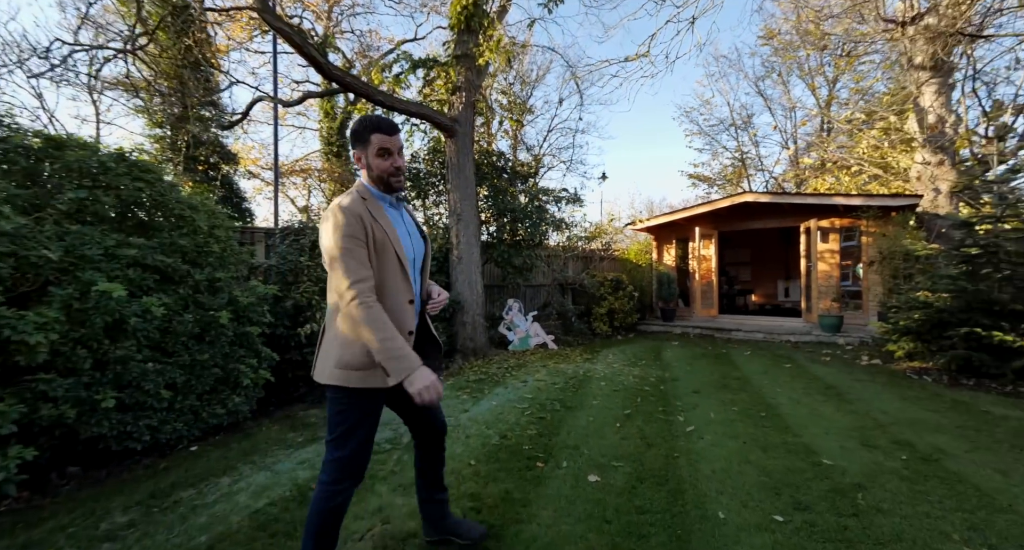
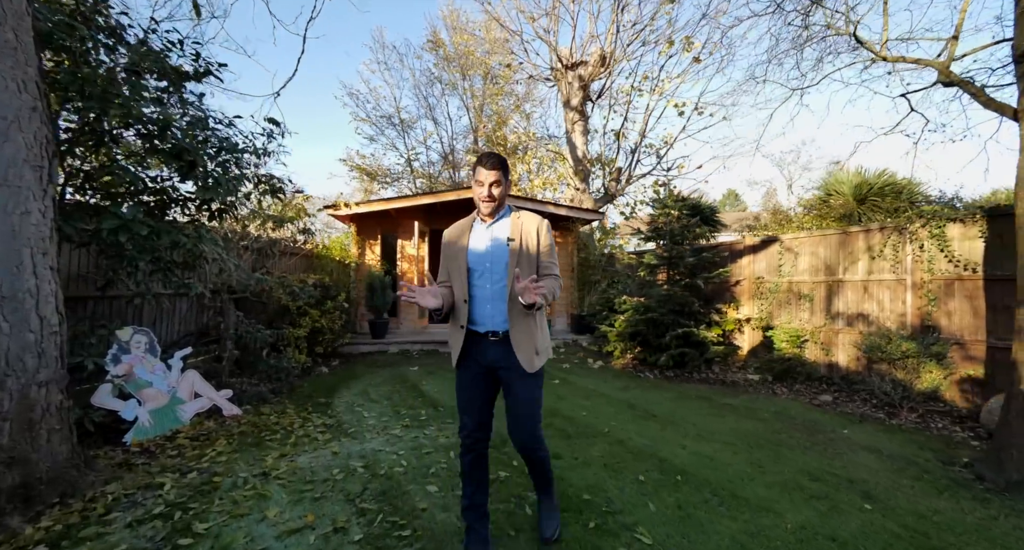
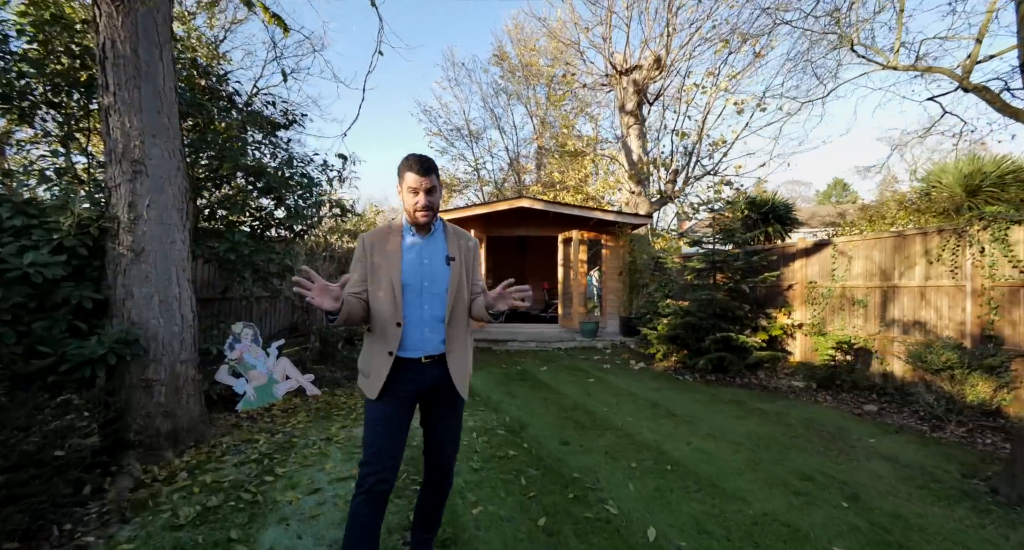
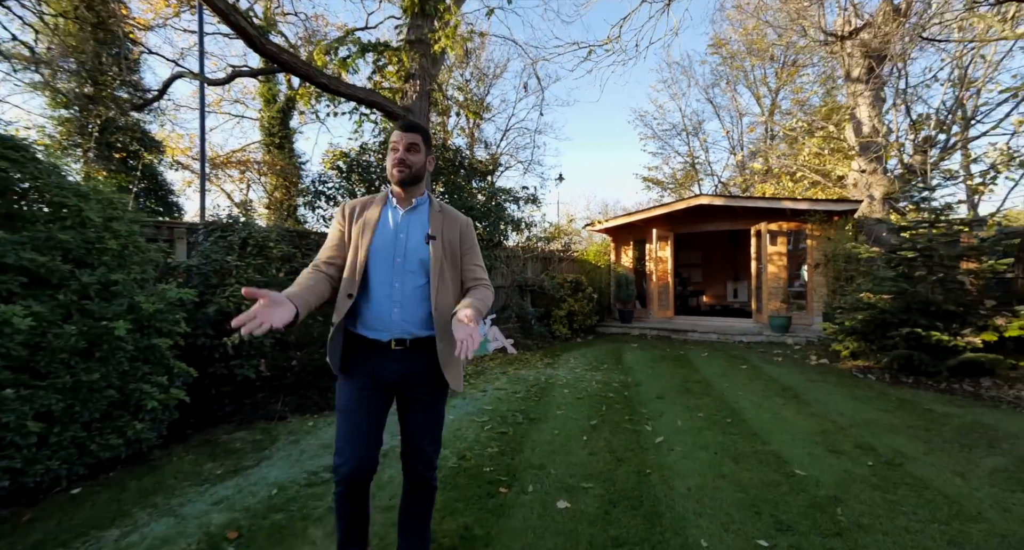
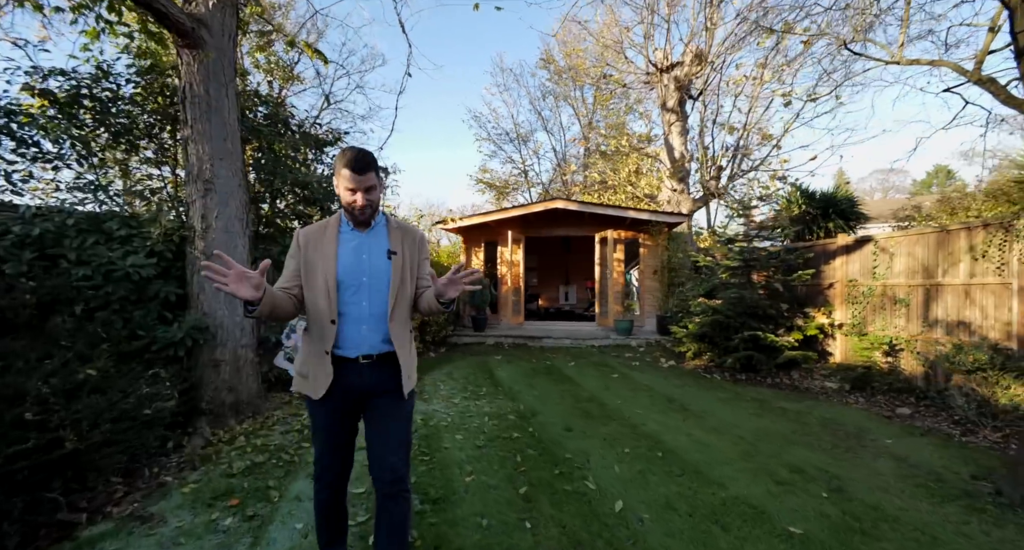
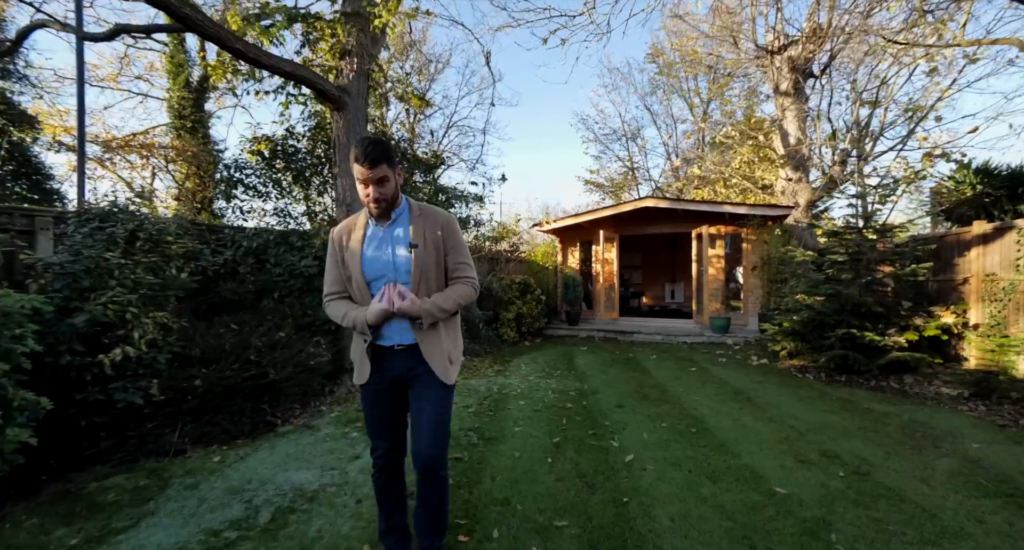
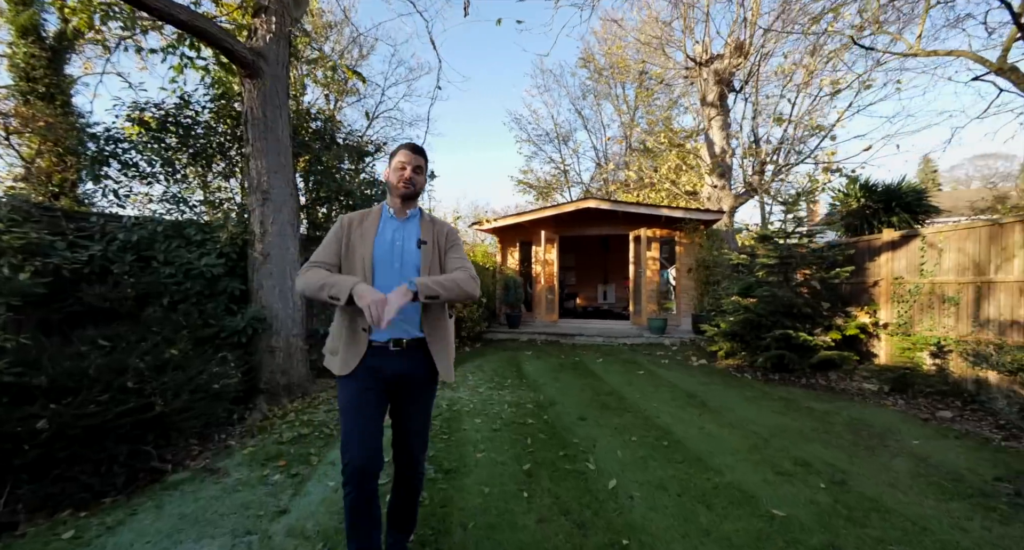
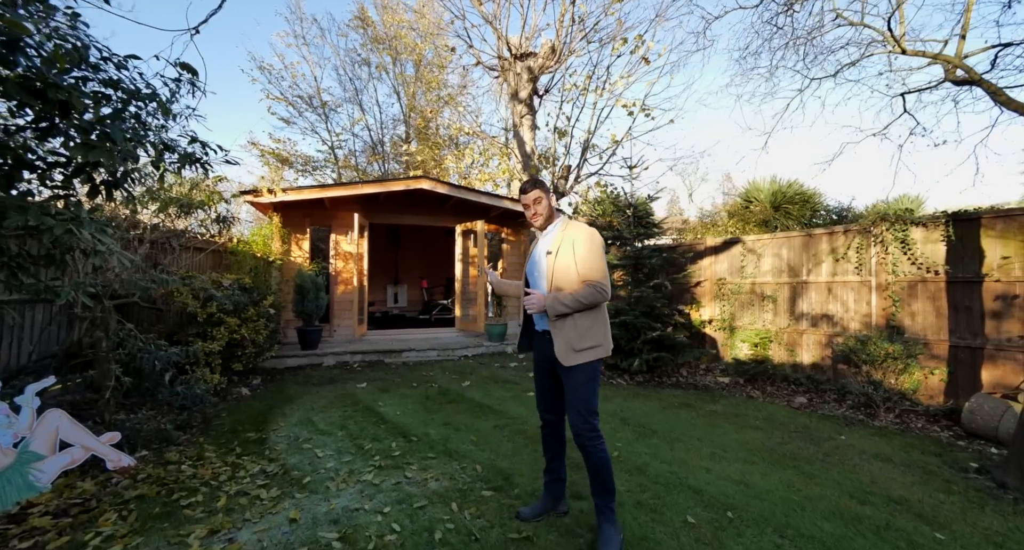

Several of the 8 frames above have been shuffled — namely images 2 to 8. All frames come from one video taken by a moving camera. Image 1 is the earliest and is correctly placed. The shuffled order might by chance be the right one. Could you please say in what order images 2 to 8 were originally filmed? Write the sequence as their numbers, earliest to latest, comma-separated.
4, 6, 7, 5, 3, 2, 8
